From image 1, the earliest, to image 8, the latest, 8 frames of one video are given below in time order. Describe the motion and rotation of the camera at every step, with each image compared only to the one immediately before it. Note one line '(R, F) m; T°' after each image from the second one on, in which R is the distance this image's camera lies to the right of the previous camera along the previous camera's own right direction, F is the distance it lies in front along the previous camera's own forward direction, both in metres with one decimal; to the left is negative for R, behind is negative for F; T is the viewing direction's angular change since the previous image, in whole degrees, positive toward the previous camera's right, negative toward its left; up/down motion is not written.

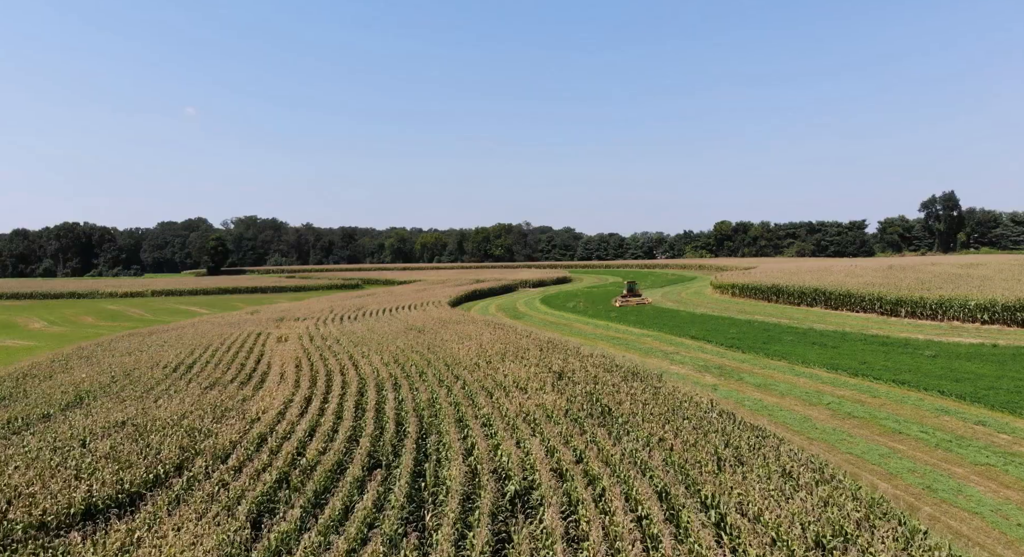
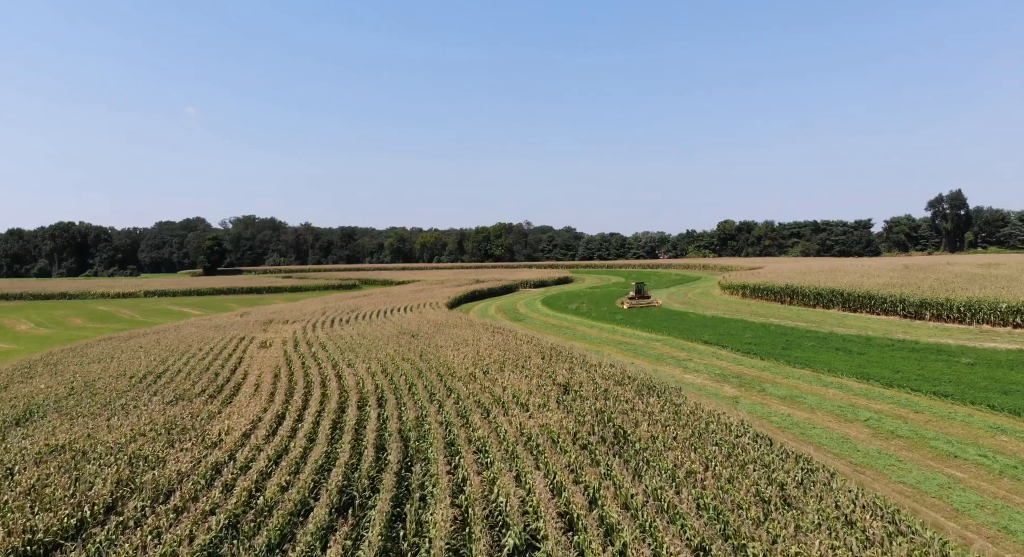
(0.0, +2.8) m; 0°
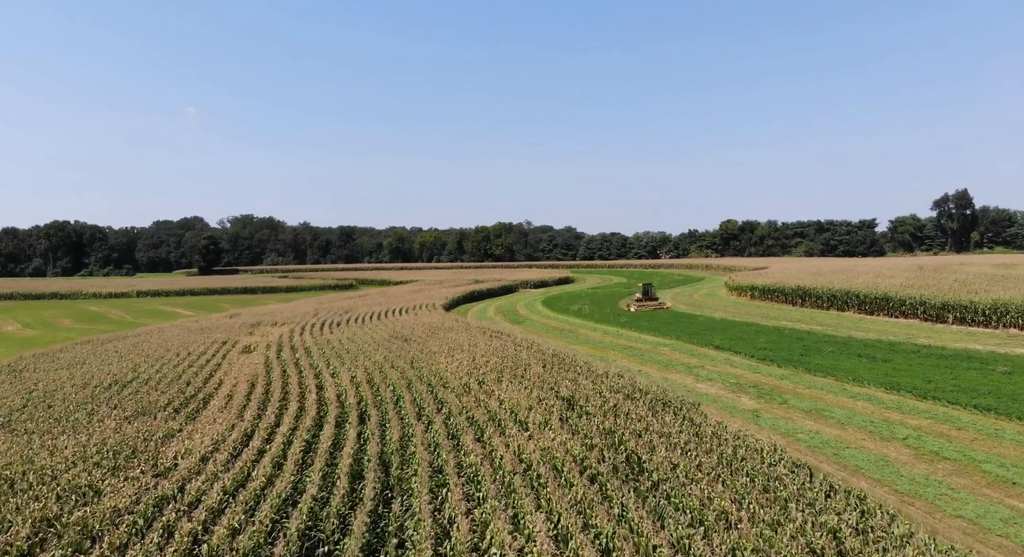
(+0.1, +2.4) m; 0°
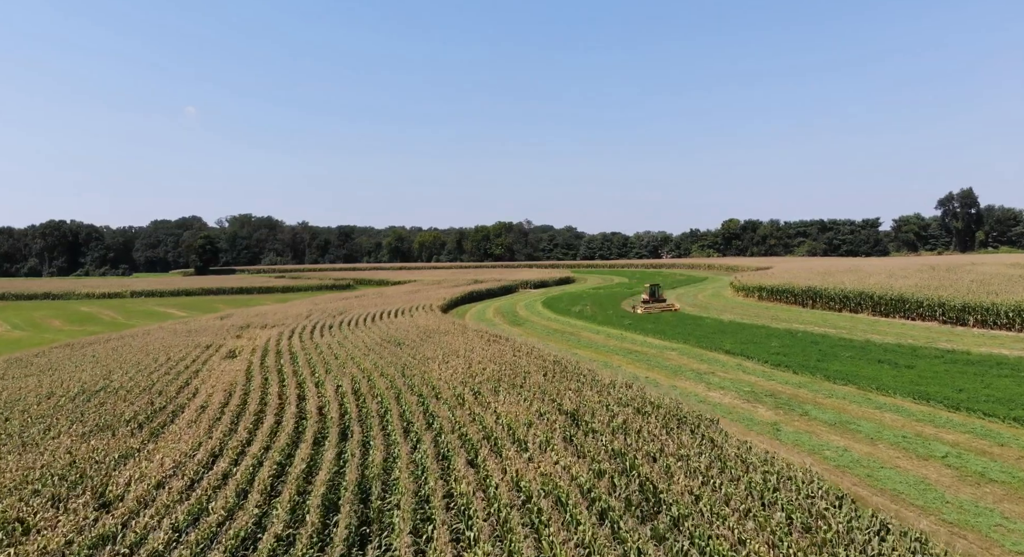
(0.0, +2.0) m; 0°
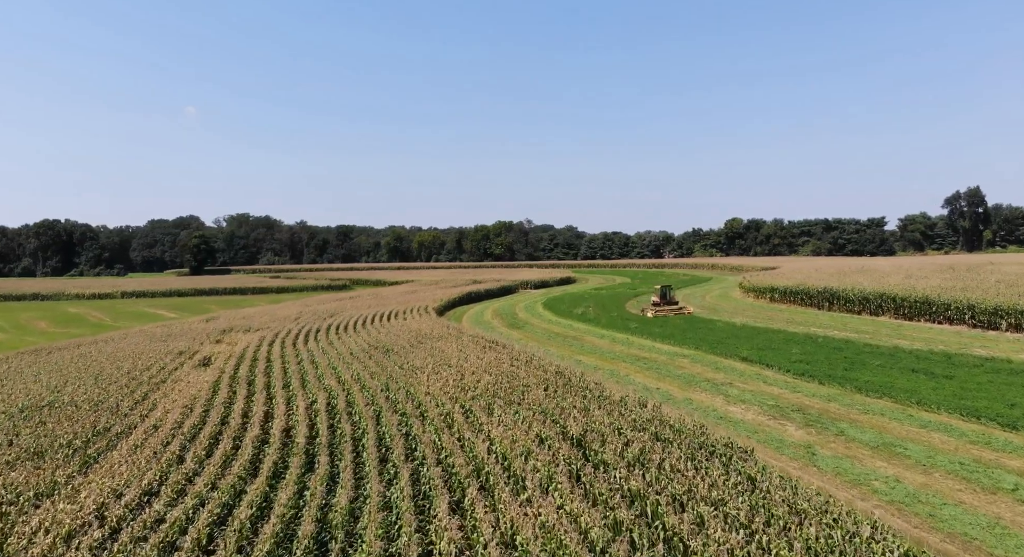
(+0.1, +2.8) m; 0°
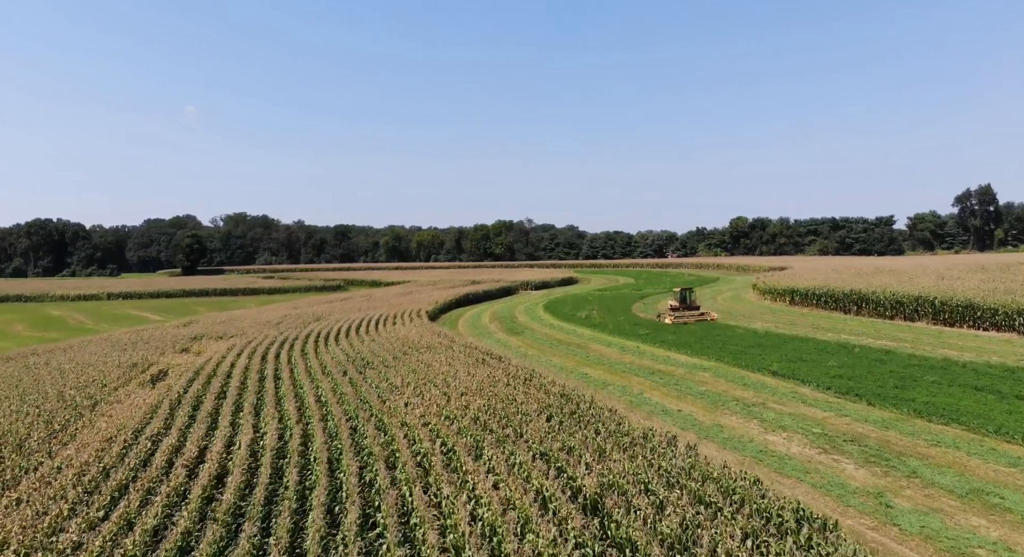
(+0.1, +4.0) m; 0°
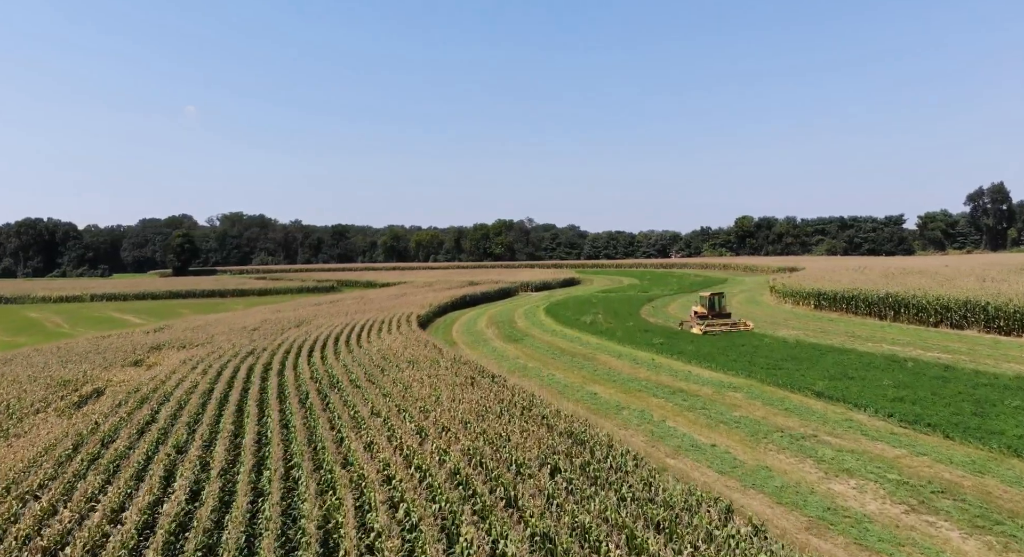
(+0.1, +4.4) m; 0°
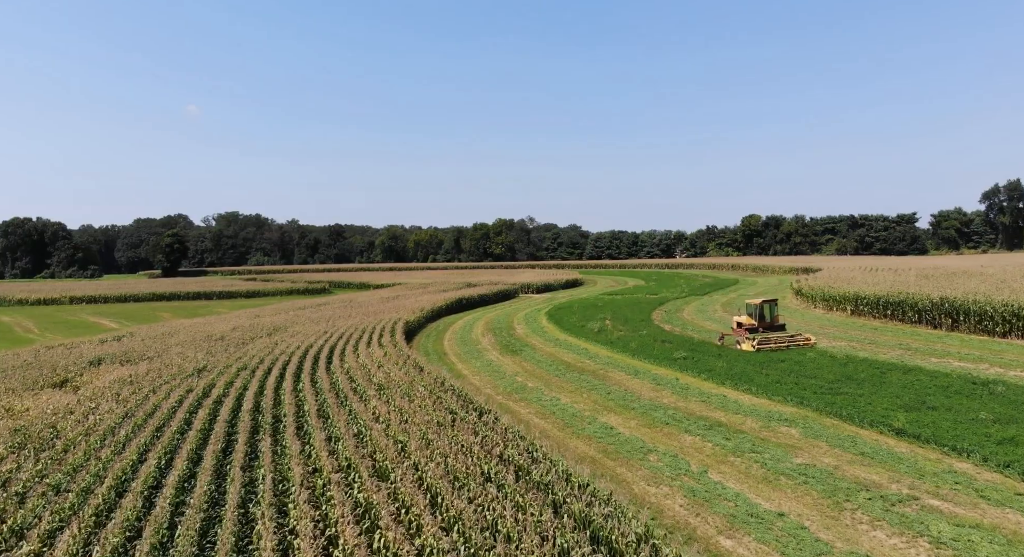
(+0.1, +5.2) m; 0°
